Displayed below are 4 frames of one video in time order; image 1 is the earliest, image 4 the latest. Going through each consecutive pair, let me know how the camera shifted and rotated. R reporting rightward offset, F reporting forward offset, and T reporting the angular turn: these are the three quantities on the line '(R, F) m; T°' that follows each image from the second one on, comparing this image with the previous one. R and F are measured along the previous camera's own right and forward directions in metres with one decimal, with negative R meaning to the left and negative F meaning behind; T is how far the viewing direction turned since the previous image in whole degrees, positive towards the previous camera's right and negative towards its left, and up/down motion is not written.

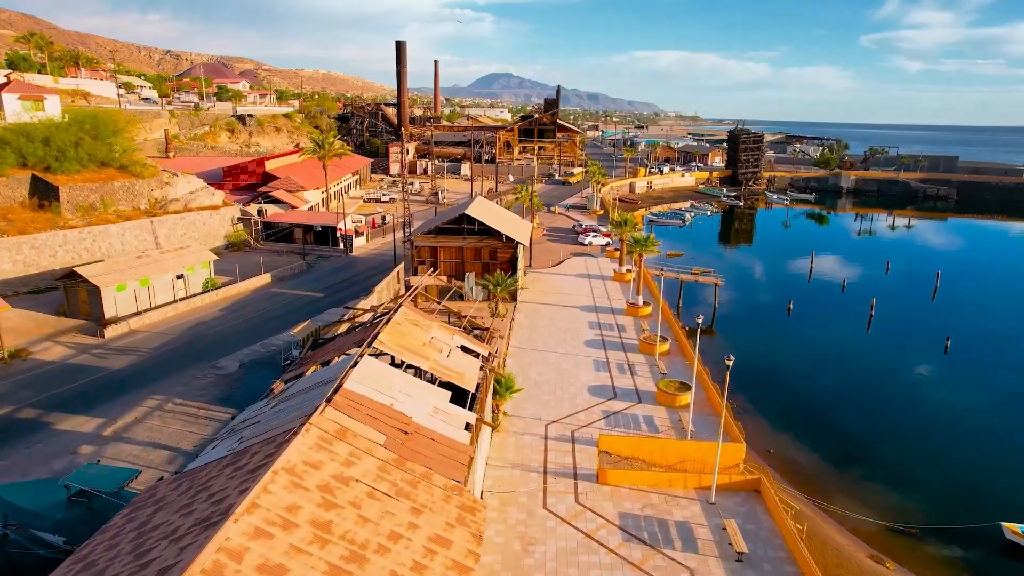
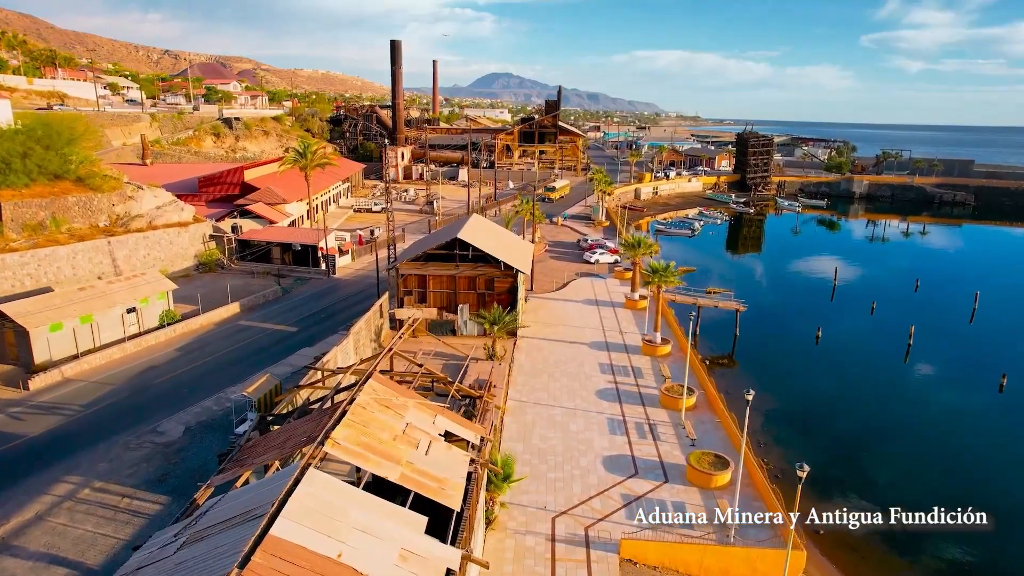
(0.0, +4.6) m; 0°
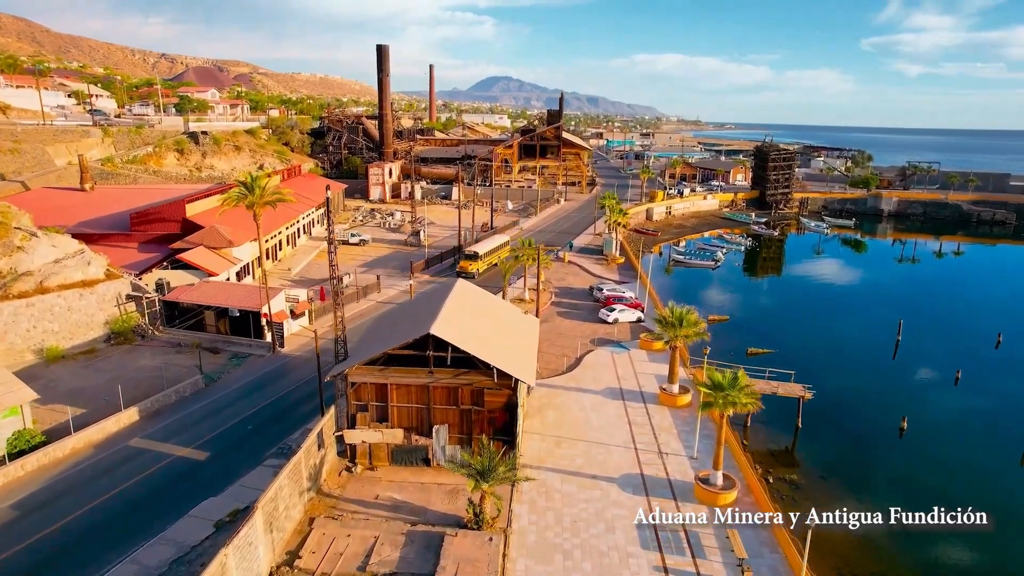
(+0.1, +9.7) m; 0°
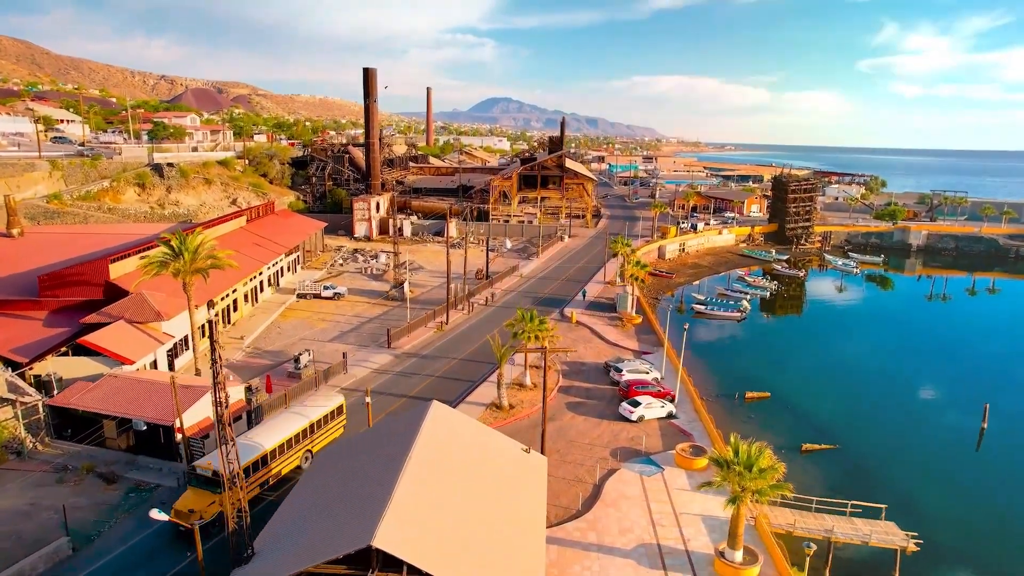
(+0.1, +8.4) m; 0°
